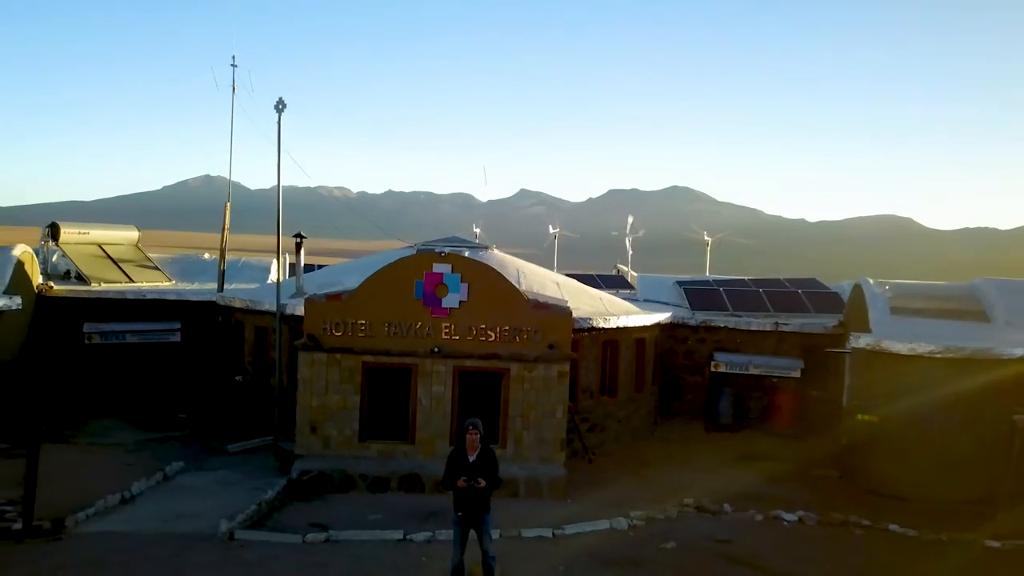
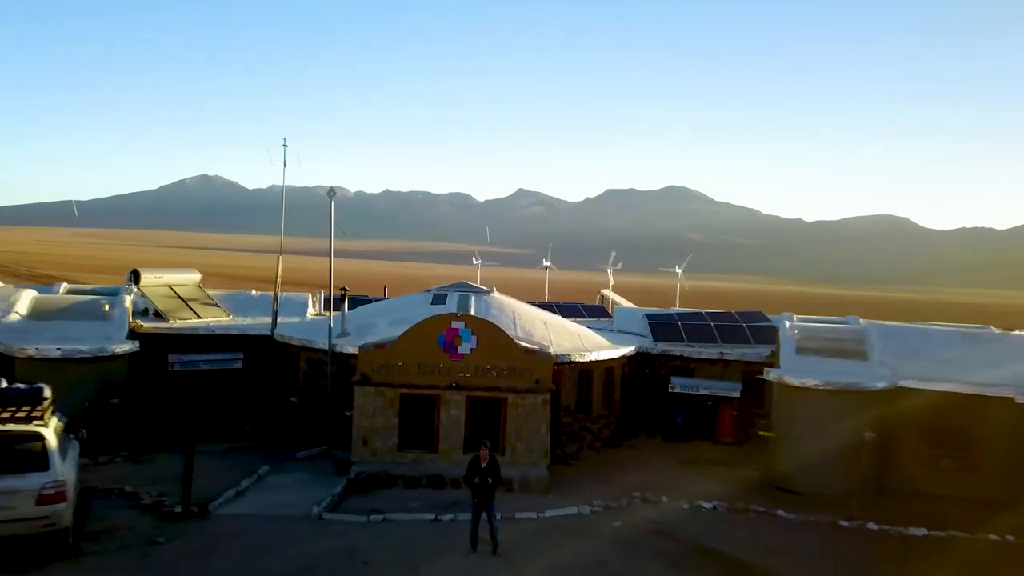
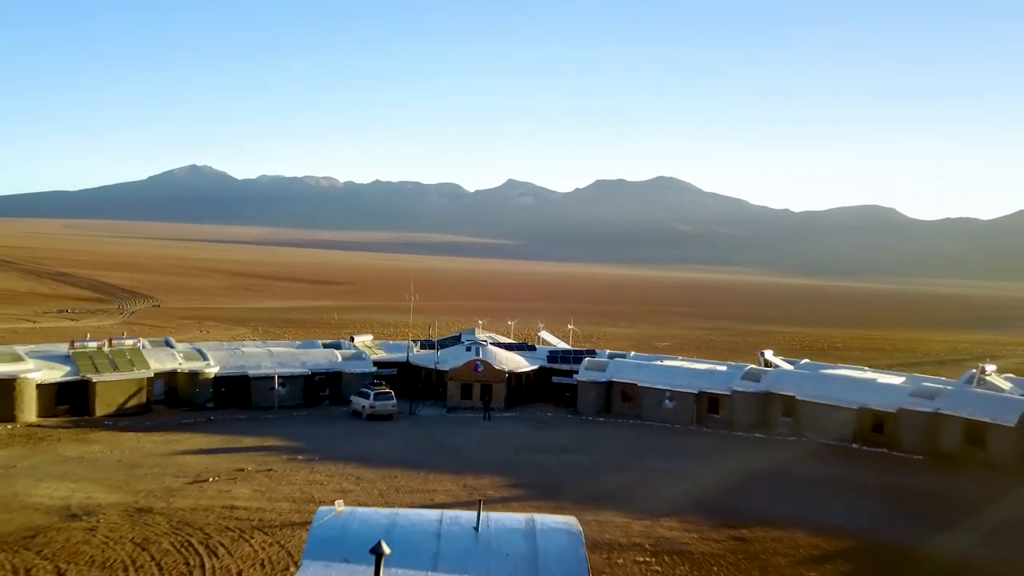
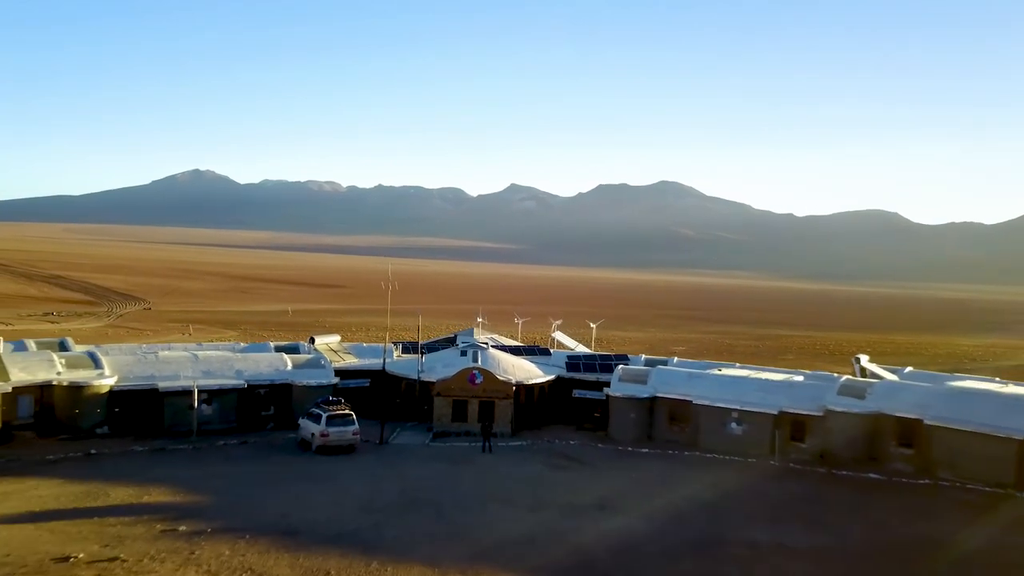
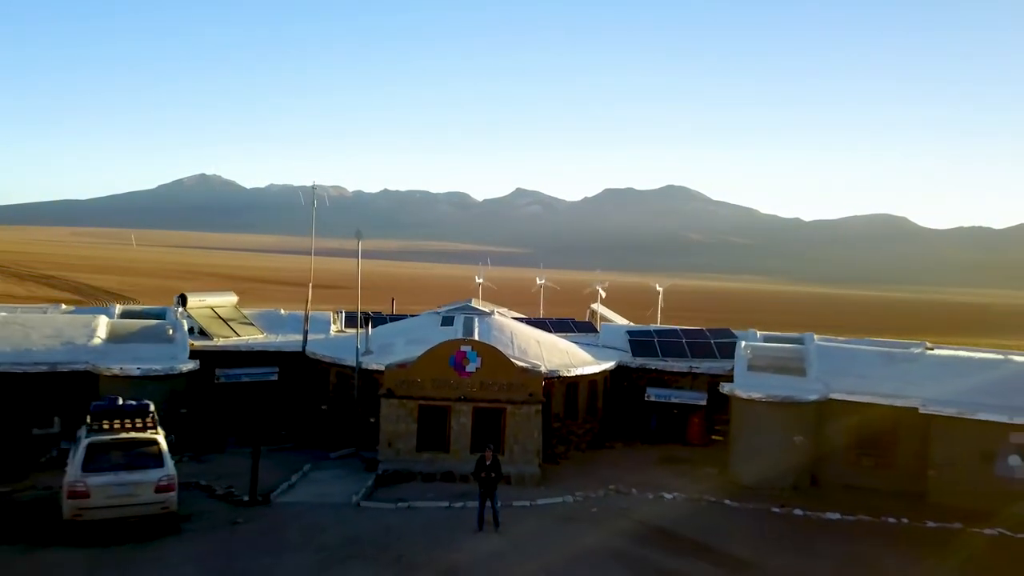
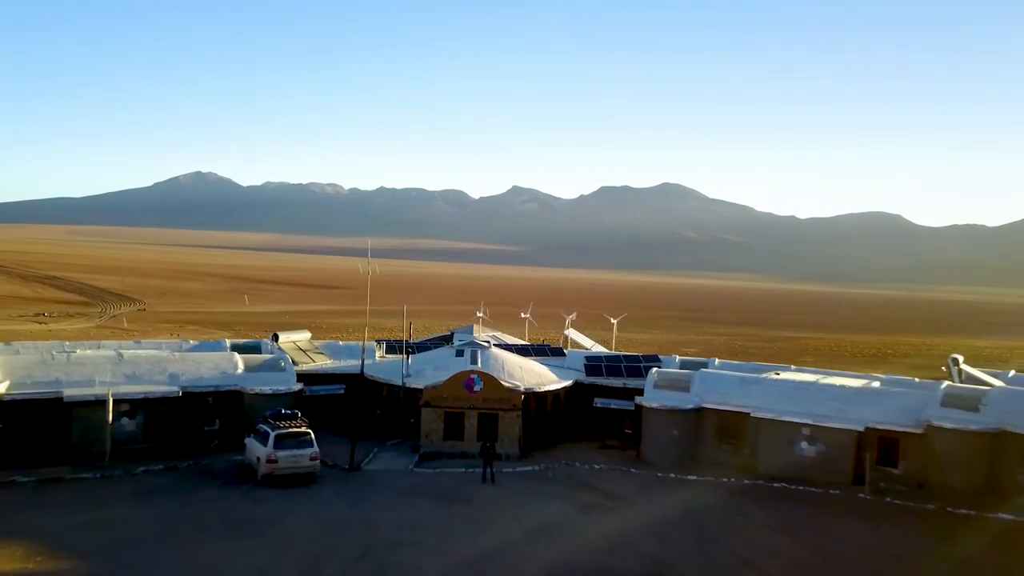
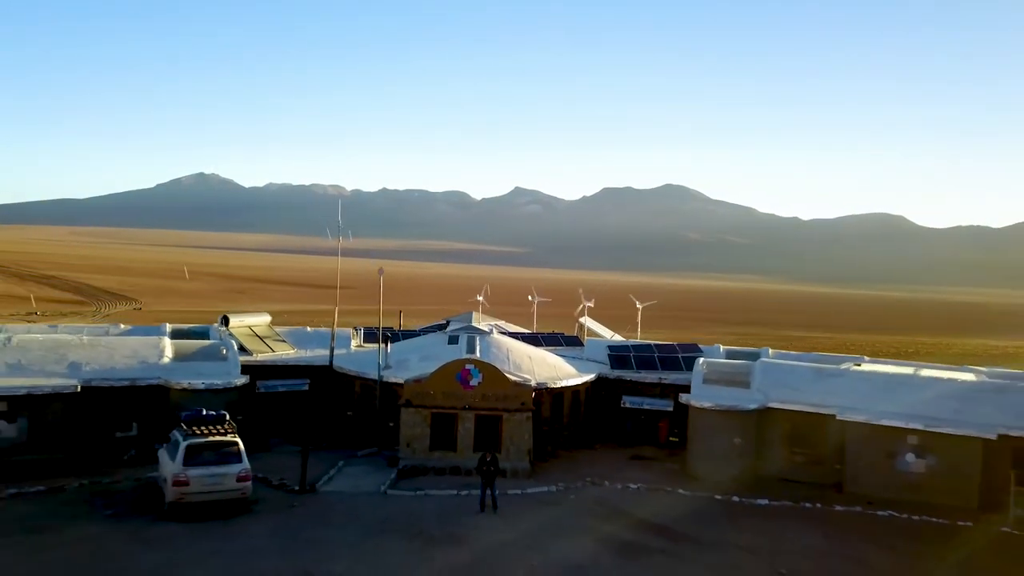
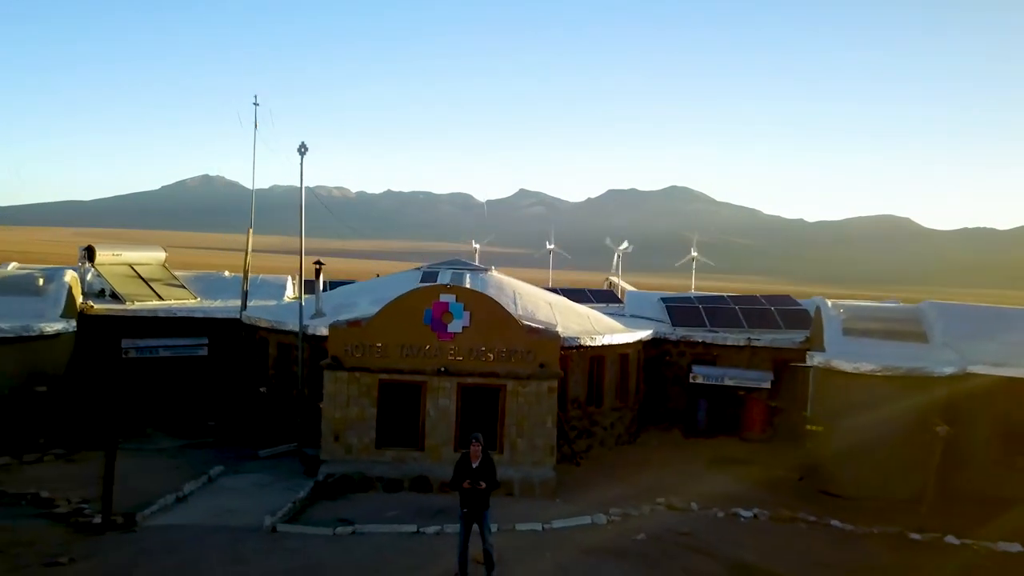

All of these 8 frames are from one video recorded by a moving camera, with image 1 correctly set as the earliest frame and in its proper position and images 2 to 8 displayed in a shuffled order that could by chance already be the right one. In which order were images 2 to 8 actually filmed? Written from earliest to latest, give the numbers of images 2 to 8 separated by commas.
8, 2, 5, 7, 6, 4, 3
